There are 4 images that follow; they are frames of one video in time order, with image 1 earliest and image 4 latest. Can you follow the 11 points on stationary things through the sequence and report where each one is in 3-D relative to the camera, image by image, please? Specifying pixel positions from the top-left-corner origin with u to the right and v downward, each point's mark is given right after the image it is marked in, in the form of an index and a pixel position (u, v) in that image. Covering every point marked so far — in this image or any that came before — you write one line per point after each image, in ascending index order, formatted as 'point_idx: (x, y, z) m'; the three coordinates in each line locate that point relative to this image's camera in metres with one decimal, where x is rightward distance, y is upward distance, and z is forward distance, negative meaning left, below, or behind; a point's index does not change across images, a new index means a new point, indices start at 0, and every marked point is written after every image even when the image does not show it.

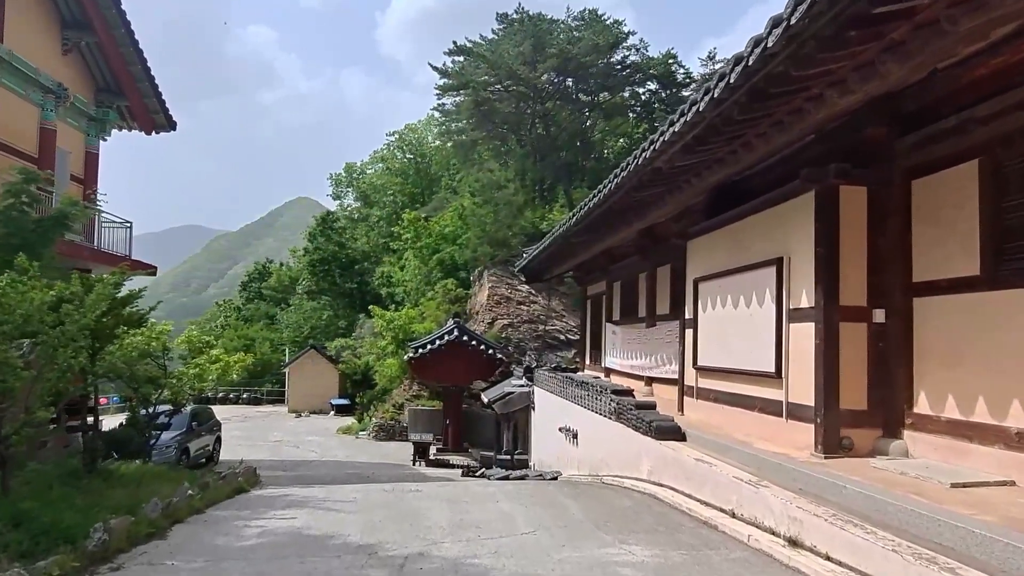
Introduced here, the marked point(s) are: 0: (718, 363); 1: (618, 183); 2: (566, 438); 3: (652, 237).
0: (+1.9, -0.7, +7.6) m
1: (+1.0, +1.0, +8.2) m
2: (+0.8, -2.2, +12.1) m
3: (+2.0, +0.7, +11.5) m
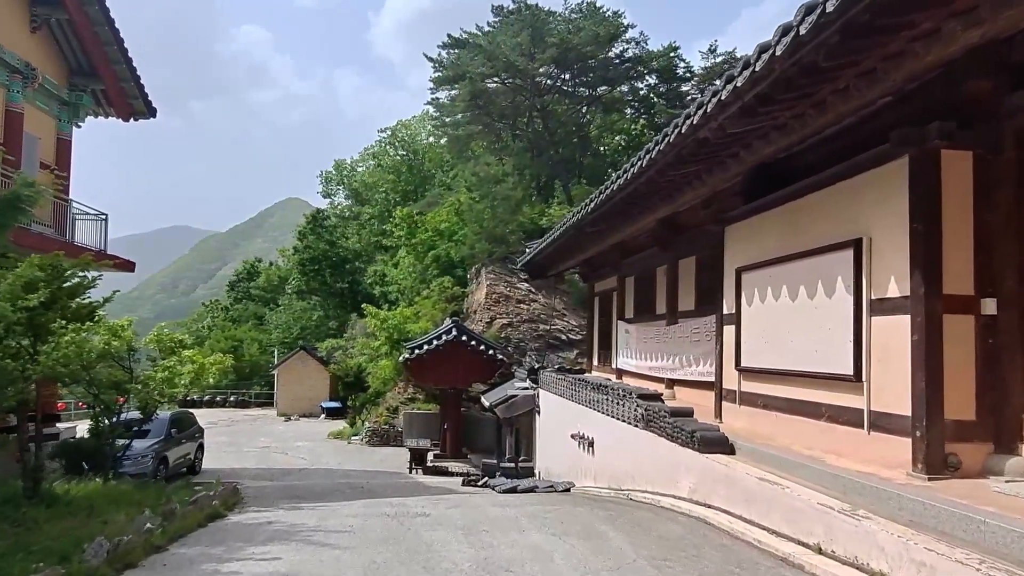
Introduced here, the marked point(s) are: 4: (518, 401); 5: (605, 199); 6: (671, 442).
0: (+2.1, -0.6, +6.6) m
1: (+1.2, +1.1, +7.2) m
2: (+0.9, -2.1, +11.1) m
3: (+2.1, +0.8, +10.5) m
4: (+0.1, -2.1, +15.6) m
5: (+1.0, +1.0, +9.2) m
6: (+1.3, -1.3, +7.0) m
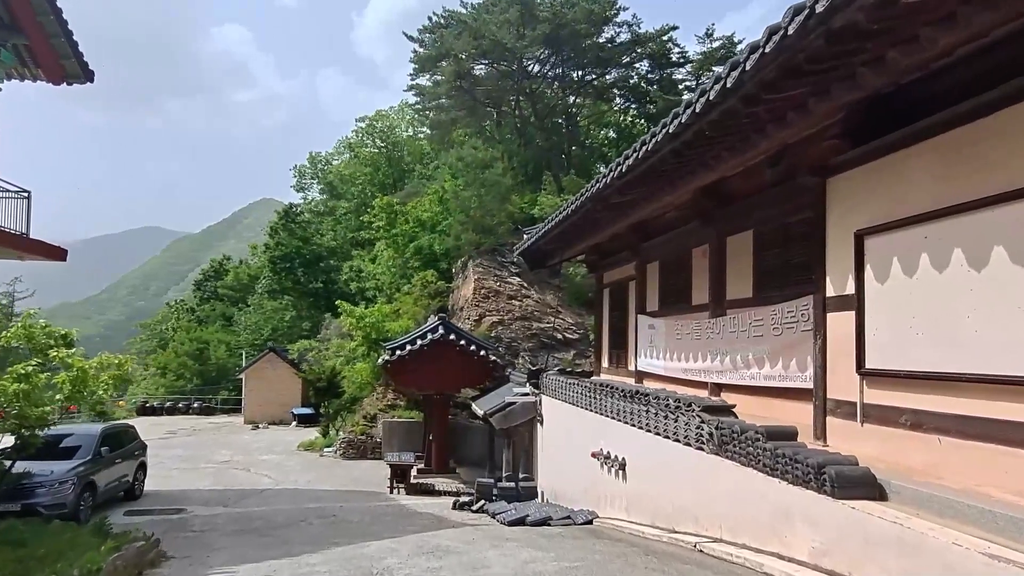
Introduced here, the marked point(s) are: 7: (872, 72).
0: (+2.3, -0.4, +4.5) m
1: (+1.4, +1.3, +5.1) m
2: (+1.0, -1.9, +9.0) m
3: (+2.2, +1.0, +8.4) m
4: (+0.1, -2.0, +13.4) m
5: (+1.2, +1.2, +7.1) m
6: (+1.5, -1.1, +4.9) m
7: (+2.0, +1.2, +4.7) m
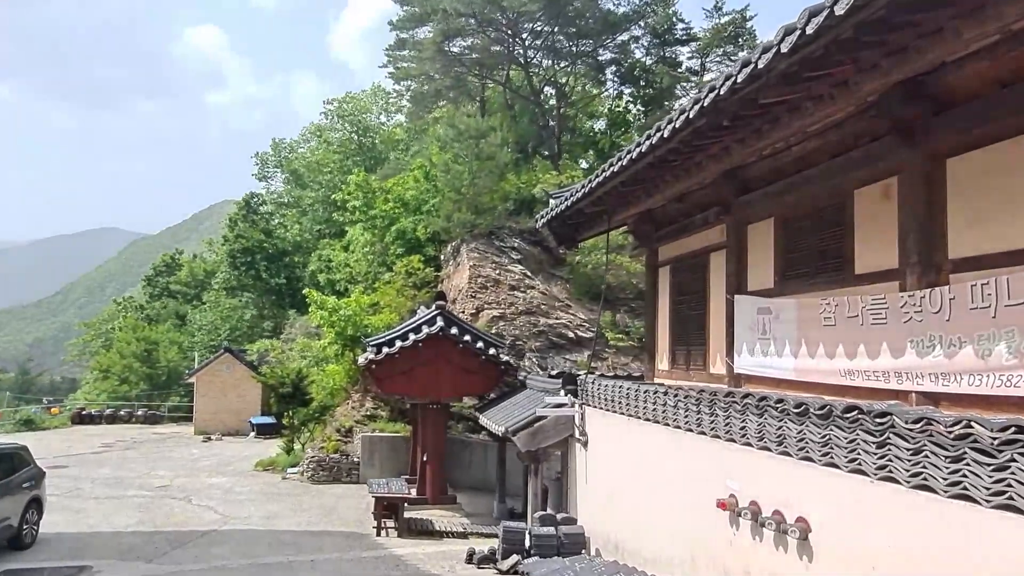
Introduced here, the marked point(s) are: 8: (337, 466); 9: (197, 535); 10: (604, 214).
0: (+3.0, -0.1, +1.3) m
1: (+2.1, +1.6, +1.8) m
2: (+1.5, -1.6, +5.7) m
3: (+2.8, +1.3, +5.2) m
4: (+0.4, -1.7, +10.1) m
5: (+1.8, +1.5, +3.9) m
6: (+2.3, -0.8, +1.6) m
7: (+2.8, +1.6, +1.4) m
8: (-4.0, -4.0, +18.9) m
9: (-4.0, -3.1, +10.6) m
10: (+1.2, +1.0, +10.7) m
